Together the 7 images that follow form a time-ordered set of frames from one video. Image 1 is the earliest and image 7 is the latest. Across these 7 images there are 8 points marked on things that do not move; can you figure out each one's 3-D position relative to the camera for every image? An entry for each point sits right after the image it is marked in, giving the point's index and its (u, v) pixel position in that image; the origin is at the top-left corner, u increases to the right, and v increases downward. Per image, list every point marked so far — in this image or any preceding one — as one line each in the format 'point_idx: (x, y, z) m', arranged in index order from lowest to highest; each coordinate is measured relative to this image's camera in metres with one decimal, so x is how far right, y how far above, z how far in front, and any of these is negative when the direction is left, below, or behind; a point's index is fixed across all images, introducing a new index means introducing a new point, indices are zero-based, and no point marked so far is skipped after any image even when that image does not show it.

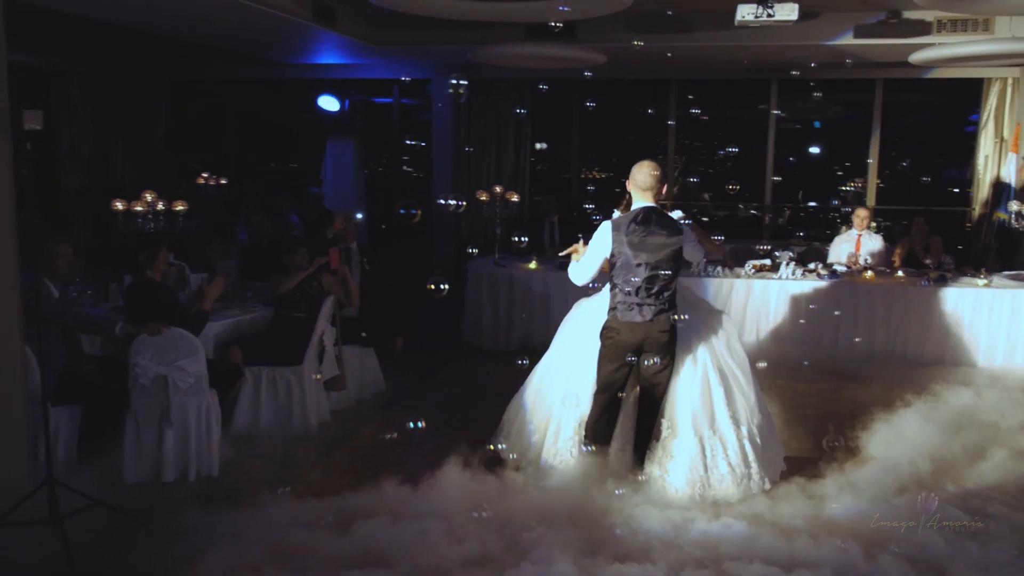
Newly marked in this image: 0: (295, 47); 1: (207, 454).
0: (-2.7, +3.0, +9.9) m
1: (-1.9, -1.0, +5.0) m
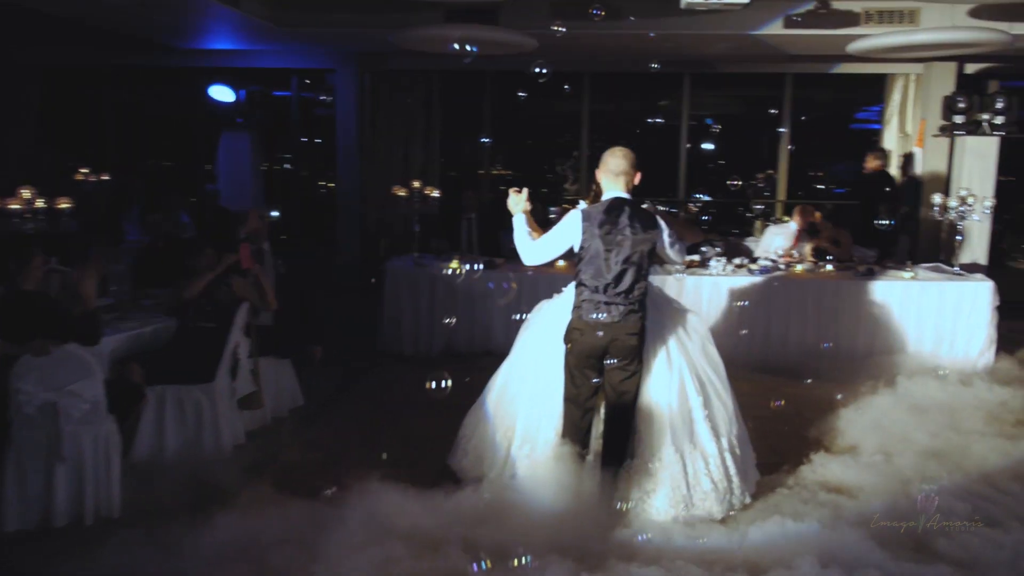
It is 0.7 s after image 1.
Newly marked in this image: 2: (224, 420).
0: (-3.7, +3.0, +9.0) m
1: (-2.2, -1.1, +4.3) m
2: (-1.9, -0.9, +5.1) m
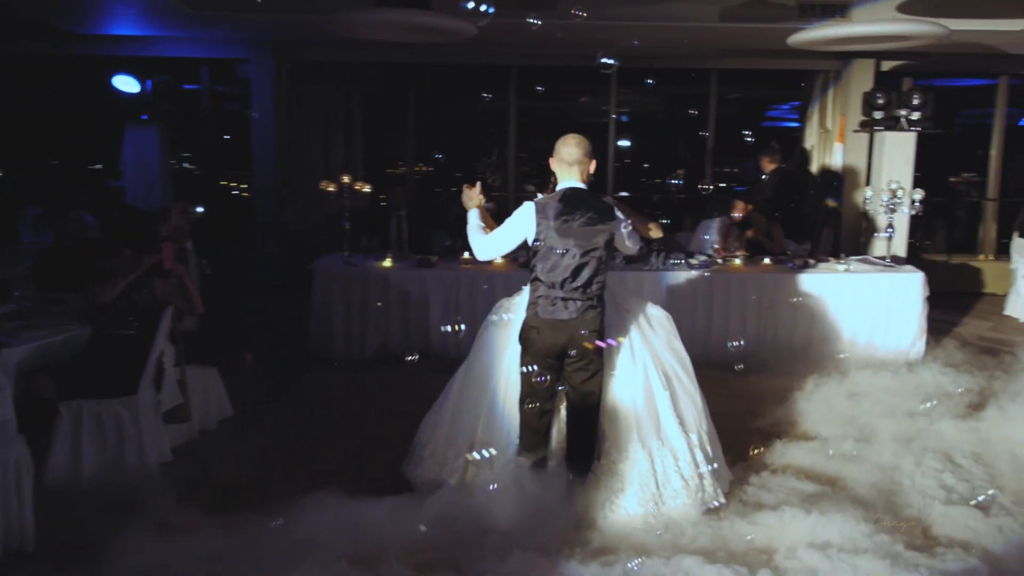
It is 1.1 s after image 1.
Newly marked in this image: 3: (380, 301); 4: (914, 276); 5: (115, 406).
0: (-4.5, +2.9, +8.3) m
1: (-2.4, -1.1, +3.8) m
2: (-2.2, -0.9, +4.7) m
3: (-1.3, -0.1, +7.7) m
4: (+3.7, +0.1, +7.2) m
5: (-2.3, -0.7, +4.6) m
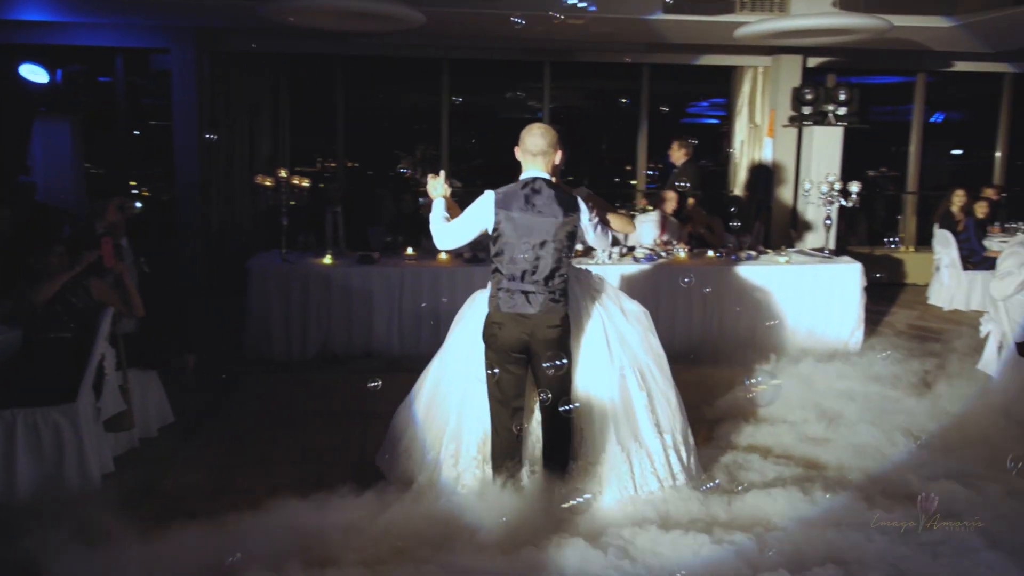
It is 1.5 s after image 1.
0: (-5.1, +2.9, +7.7) m
1: (-2.4, -1.1, +3.4) m
2: (-2.3, -0.9, +4.3) m
3: (-1.8, -0.1, +7.5) m
4: (+3.2, +0.2, +7.5) m
5: (-2.5, -0.7, +4.2) m
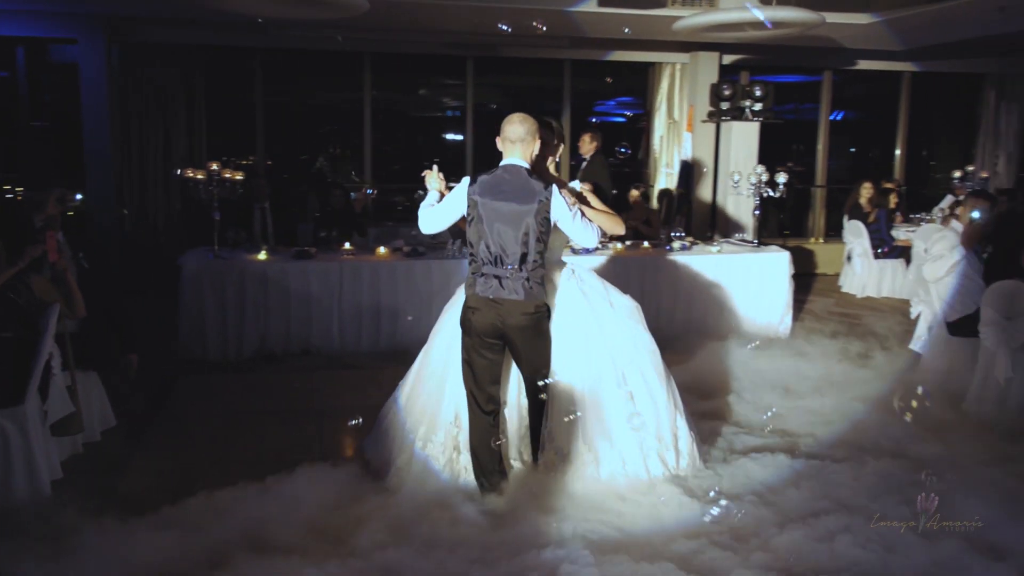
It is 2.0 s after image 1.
0: (-5.7, +2.8, +7.1) m
1: (-2.4, -1.1, +3.1) m
2: (-2.5, -0.8, +4.1) m
3: (-2.3, -0.1, +7.2) m
4: (+2.7, +0.4, +7.9) m
5: (-2.6, -0.6, +4.0) m
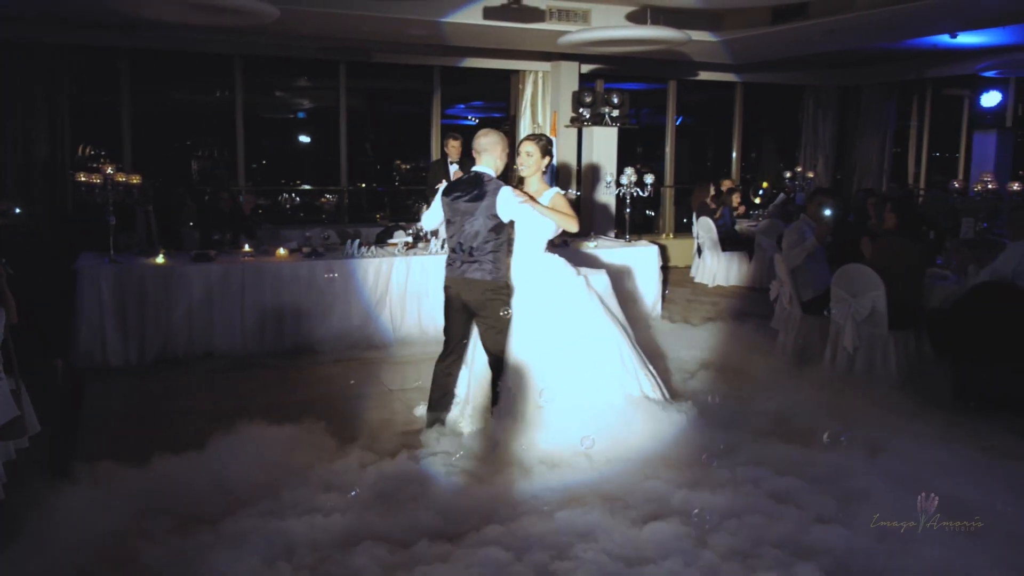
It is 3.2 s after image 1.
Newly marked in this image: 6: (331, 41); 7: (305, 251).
0: (-4.3, +3.1, +8.7) m
1: (-2.5, -1.0, +4.0) m
2: (-2.2, -0.7, +4.9) m
3: (-1.2, 0.0, +7.9) m
4: (+3.8, +0.2, +7.1) m
5: (-2.4, -0.5, +4.8) m
6: (-1.7, +2.4, +7.6) m
7: (-1.4, +0.2, +5.1) m
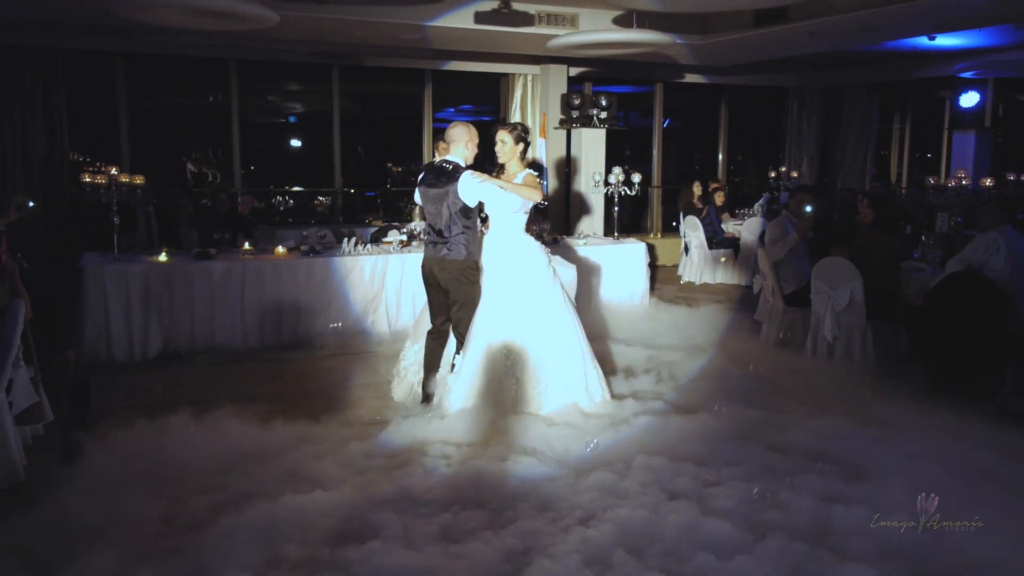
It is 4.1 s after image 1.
0: (-4.4, +3.1, +8.8) m
1: (-2.5, -0.9, +4.1) m
2: (-2.3, -0.7, +5.0) m
3: (-1.3, 0.0, +8.1) m
4: (+3.7, +0.2, +7.3) m
5: (-2.4, -0.5, +5.0) m
6: (-1.8, +2.4, +7.8) m
7: (-1.4, +0.3, +5.3) m
